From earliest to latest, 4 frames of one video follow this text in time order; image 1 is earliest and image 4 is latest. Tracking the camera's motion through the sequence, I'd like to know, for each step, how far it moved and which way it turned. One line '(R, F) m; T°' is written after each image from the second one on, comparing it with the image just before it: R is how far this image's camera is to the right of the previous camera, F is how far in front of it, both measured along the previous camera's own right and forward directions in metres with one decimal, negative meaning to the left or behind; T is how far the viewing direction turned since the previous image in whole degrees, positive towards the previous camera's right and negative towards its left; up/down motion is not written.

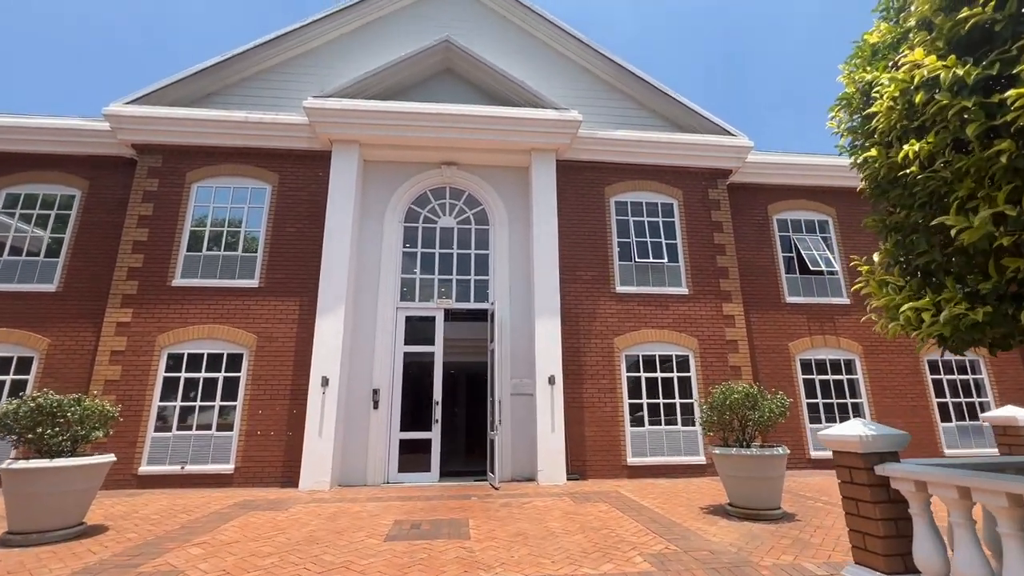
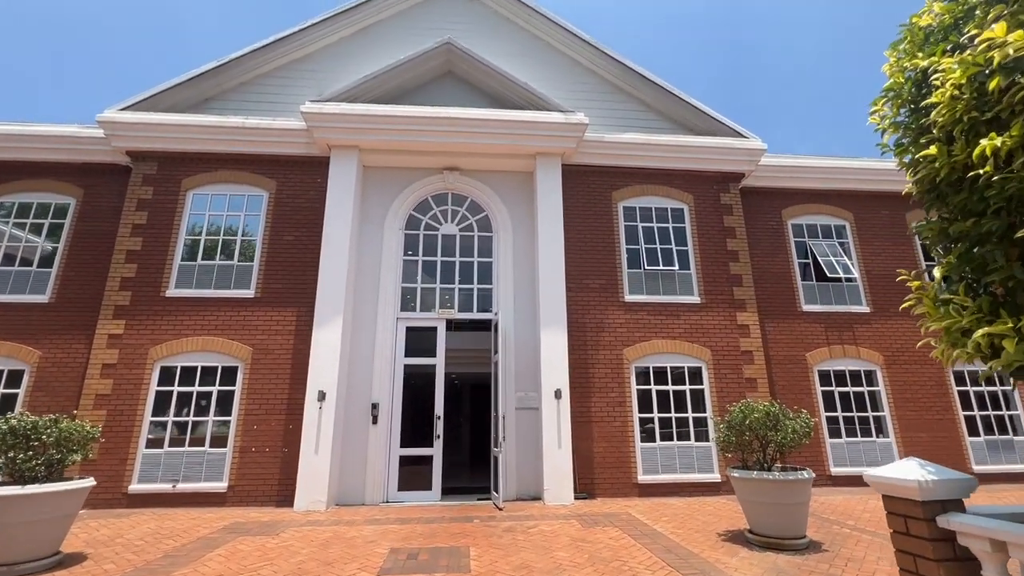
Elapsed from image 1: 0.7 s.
(0.0, +0.4) m; -1°
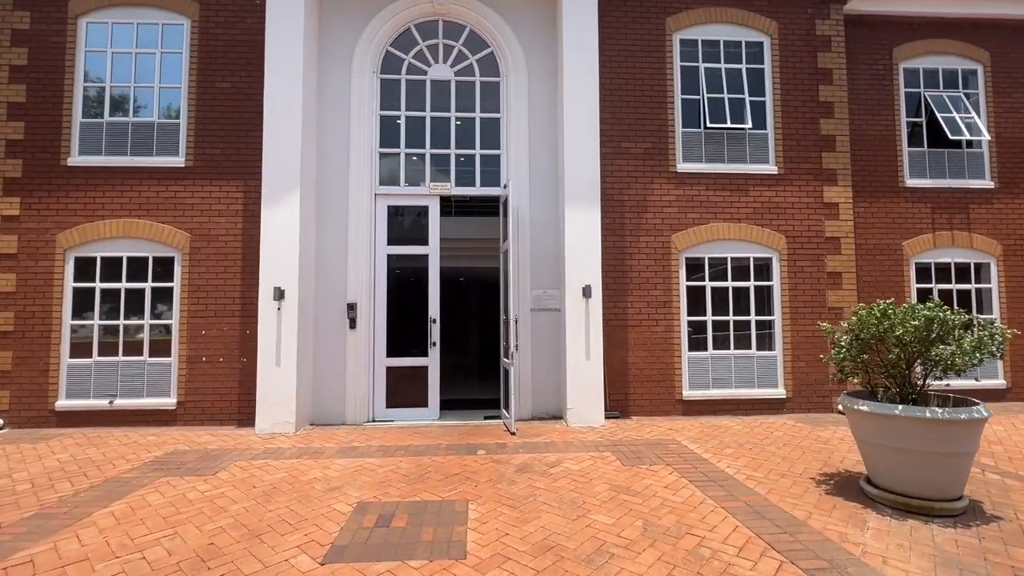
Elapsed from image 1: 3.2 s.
(0.0, +2.3) m; -1°
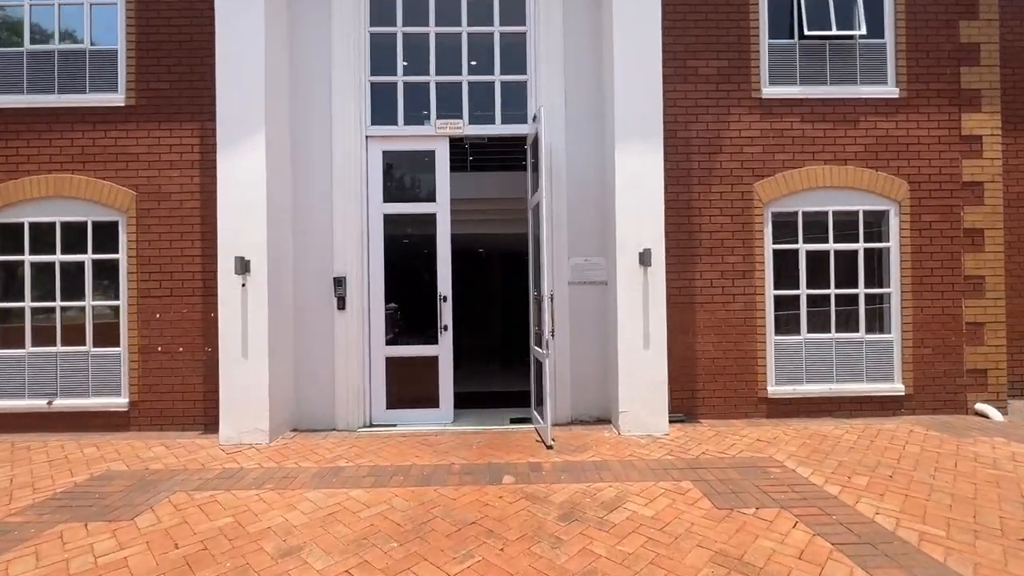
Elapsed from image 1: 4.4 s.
(-0.1, +1.7) m; -3°
